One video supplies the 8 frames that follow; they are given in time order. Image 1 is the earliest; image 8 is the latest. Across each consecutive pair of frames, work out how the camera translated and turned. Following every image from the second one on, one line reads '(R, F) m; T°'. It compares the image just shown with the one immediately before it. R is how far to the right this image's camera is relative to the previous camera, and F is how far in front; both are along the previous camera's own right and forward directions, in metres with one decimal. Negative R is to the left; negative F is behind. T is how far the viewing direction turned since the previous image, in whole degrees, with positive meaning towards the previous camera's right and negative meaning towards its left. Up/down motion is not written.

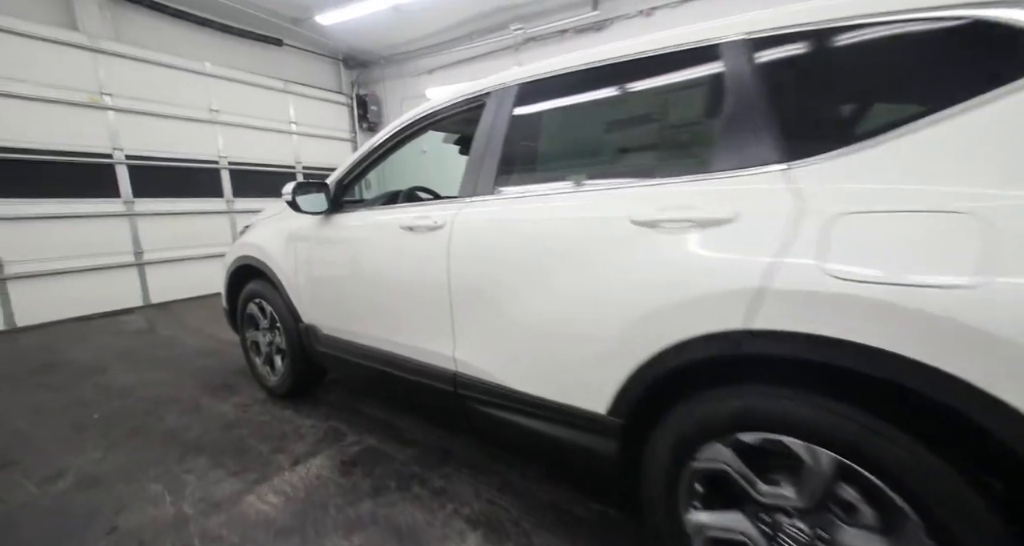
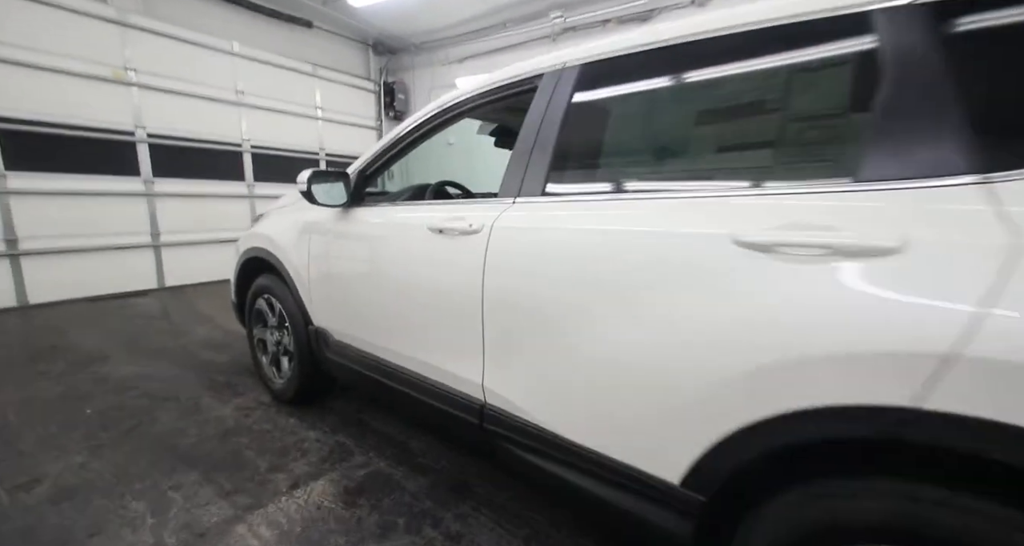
(-0.1, +0.3) m; -2°
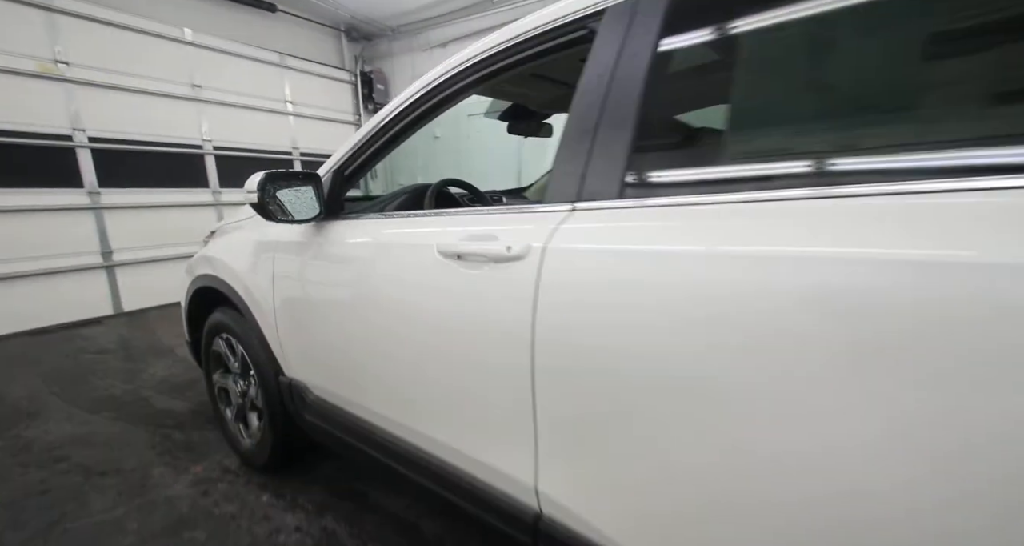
(-0.2, +0.6) m; +2°
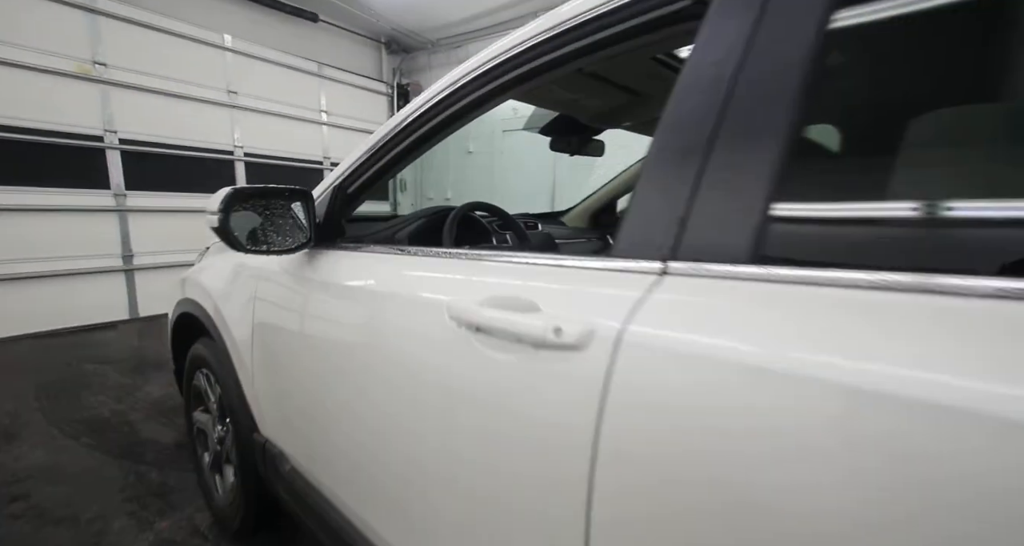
(0.0, +0.4) m; -4°
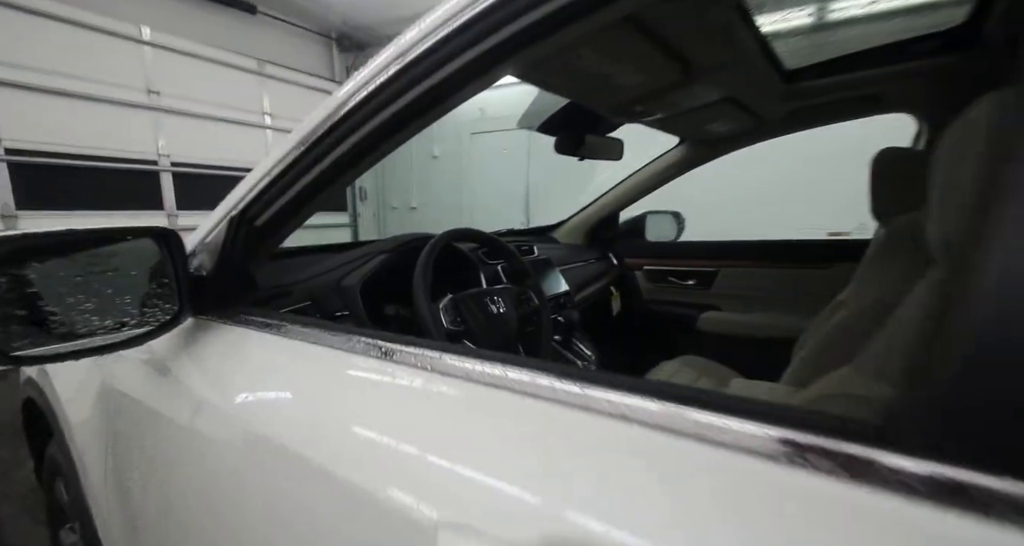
(-0.1, +0.5) m; +4°
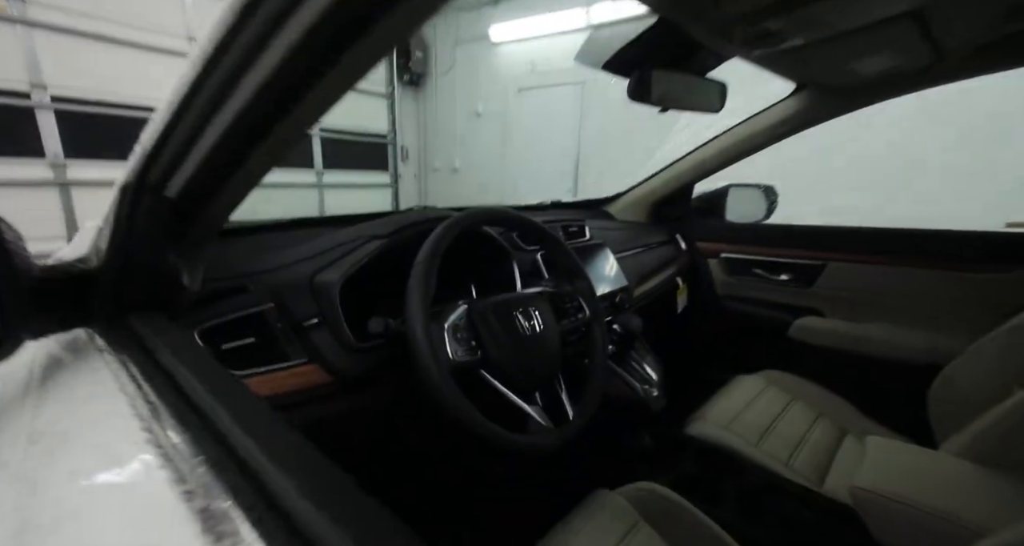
(0.0, +0.3) m; -6°
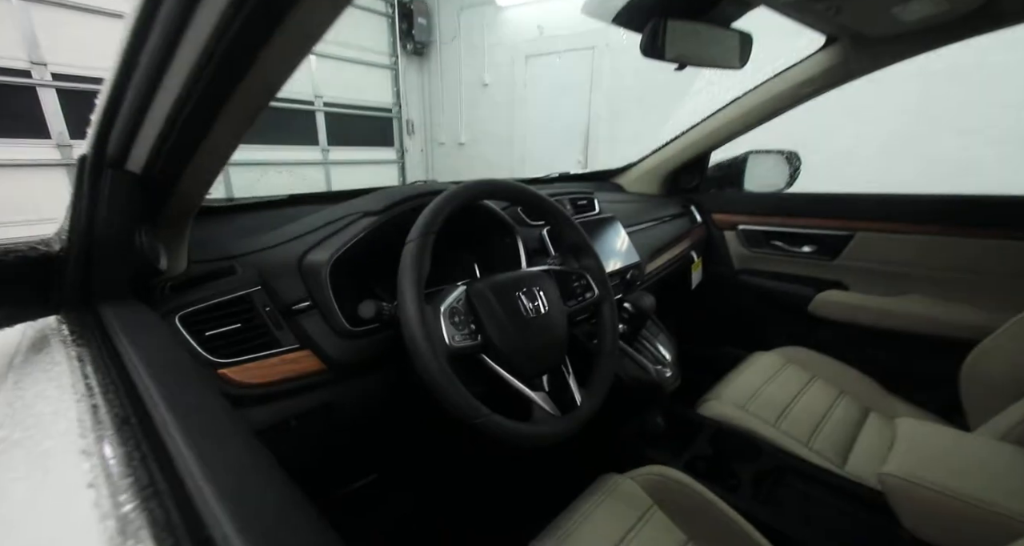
(0.0, +0.1) m; -1°
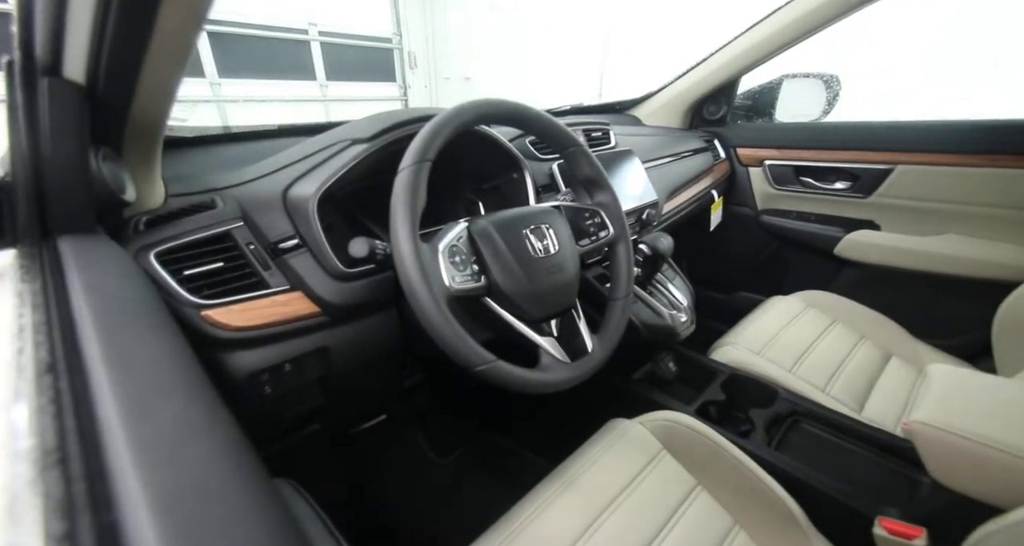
(0.0, +0.1) m; -1°
